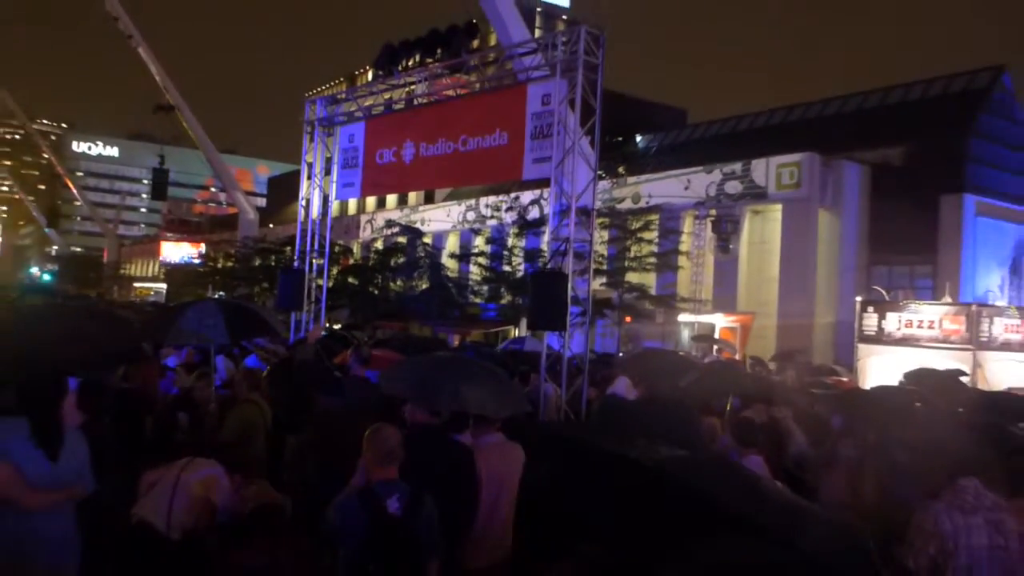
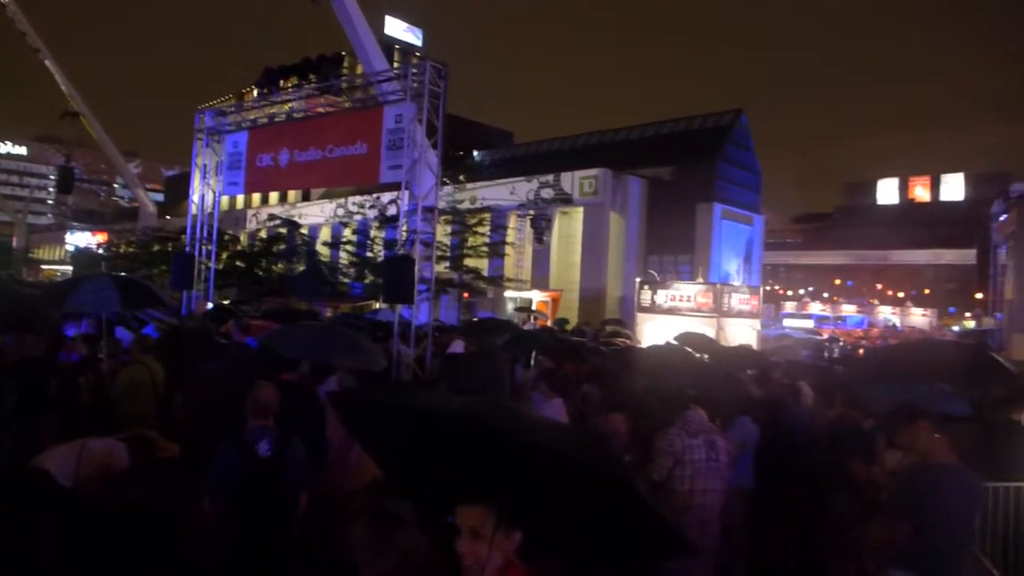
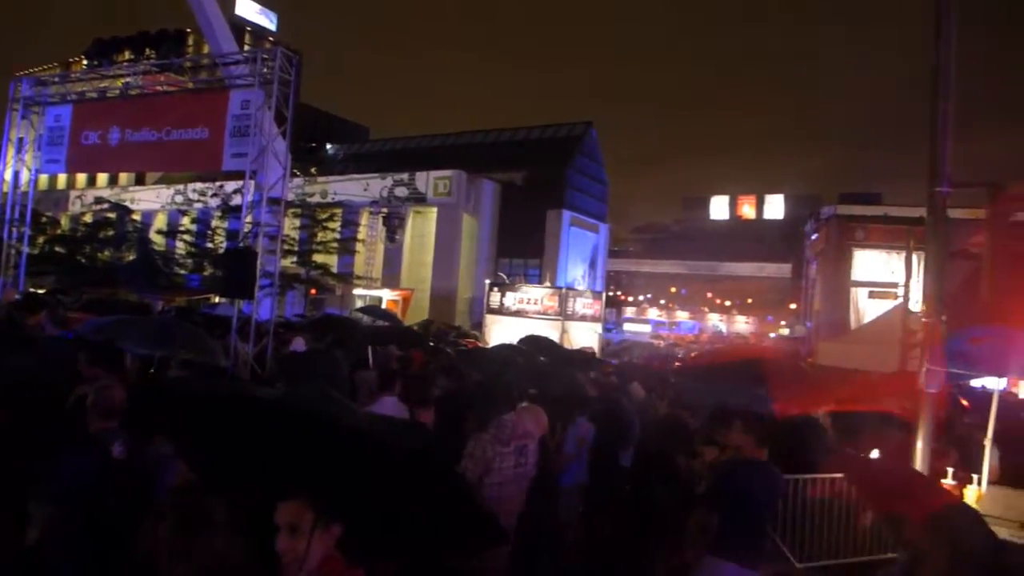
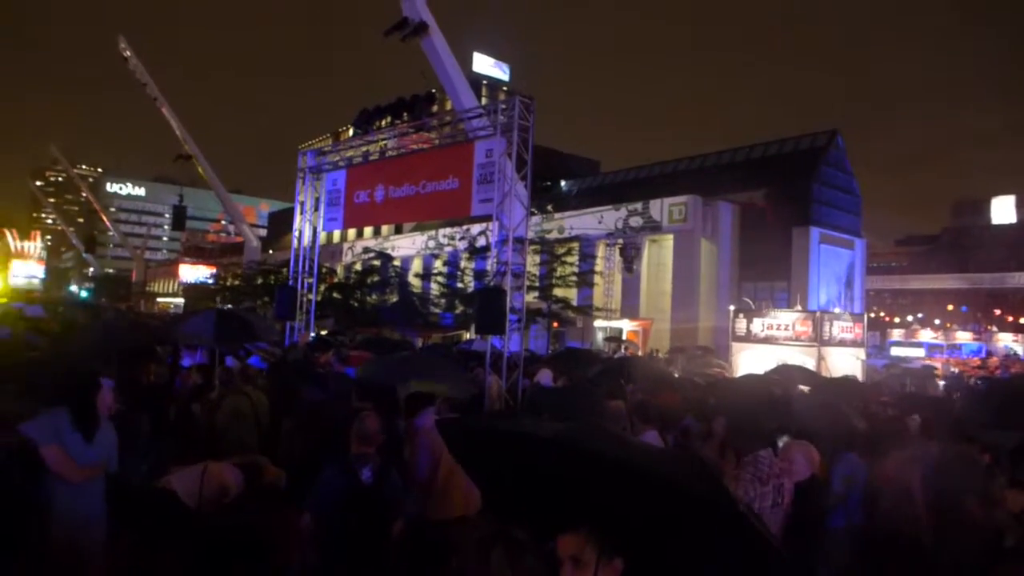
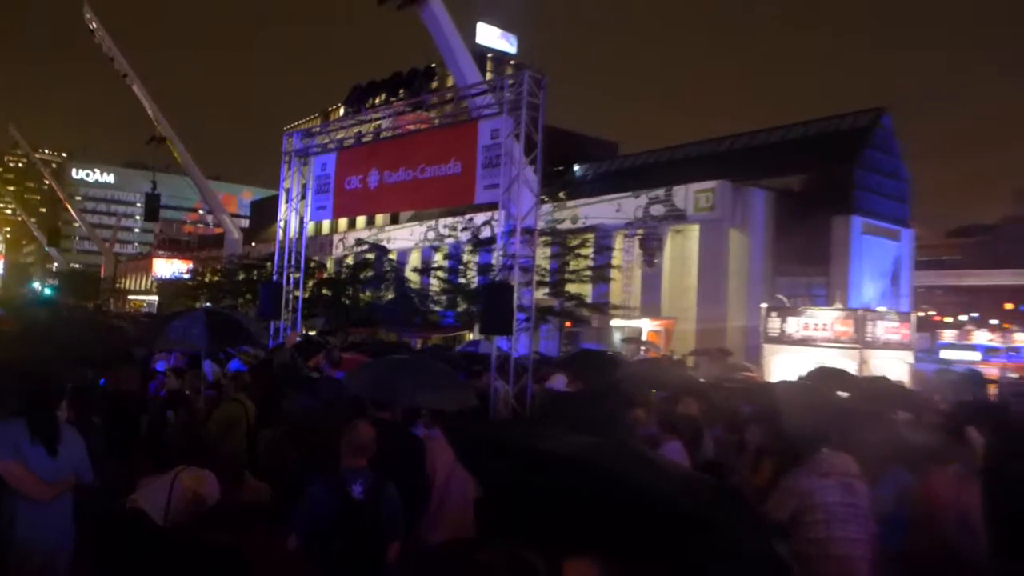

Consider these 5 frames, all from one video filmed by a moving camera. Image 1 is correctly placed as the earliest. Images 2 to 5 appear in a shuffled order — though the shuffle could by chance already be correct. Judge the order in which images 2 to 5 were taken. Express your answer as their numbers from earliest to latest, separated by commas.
5, 4, 2, 3
